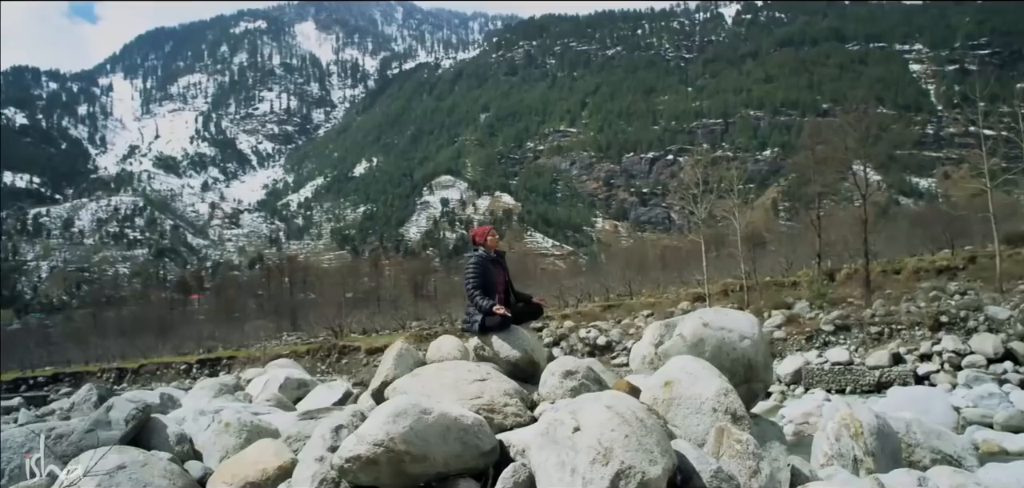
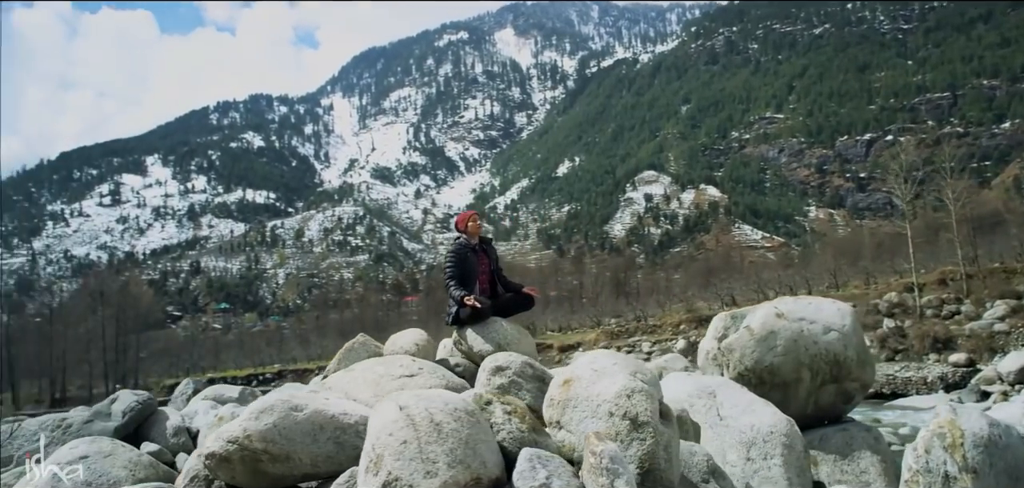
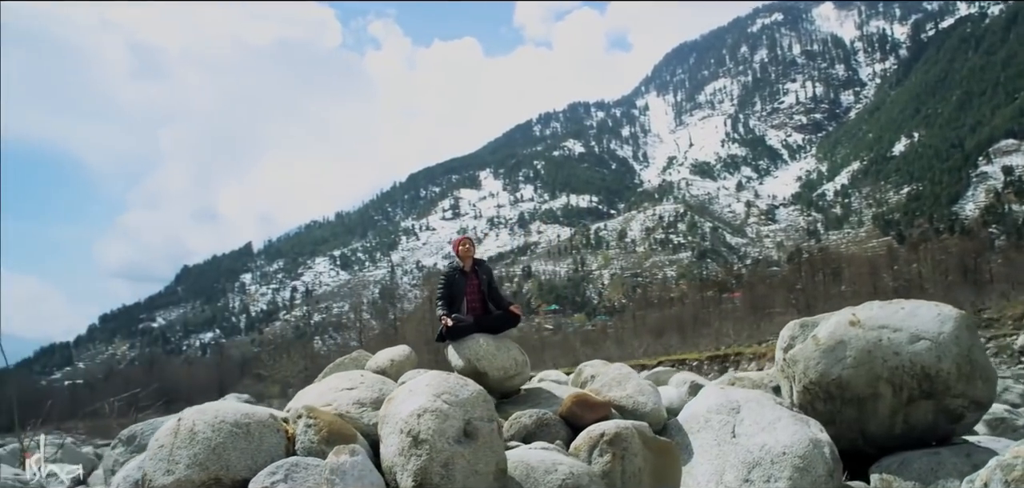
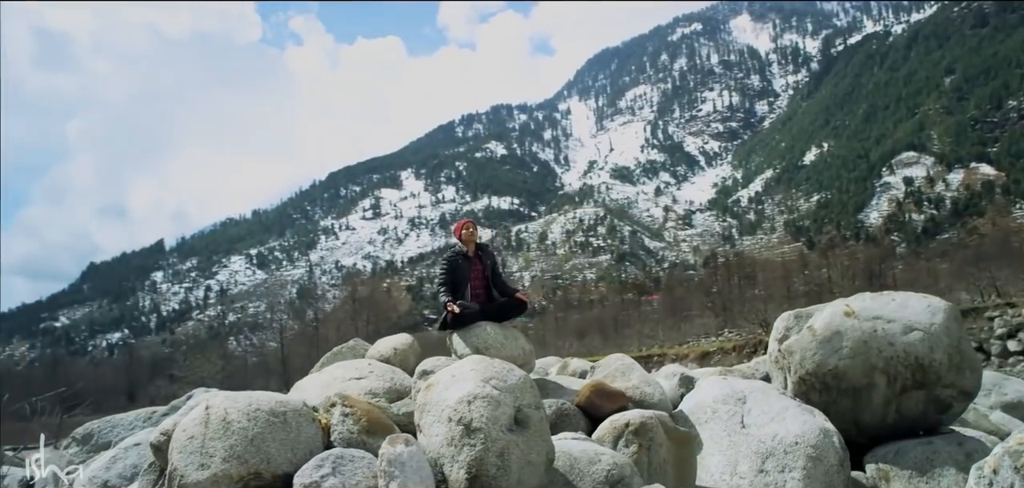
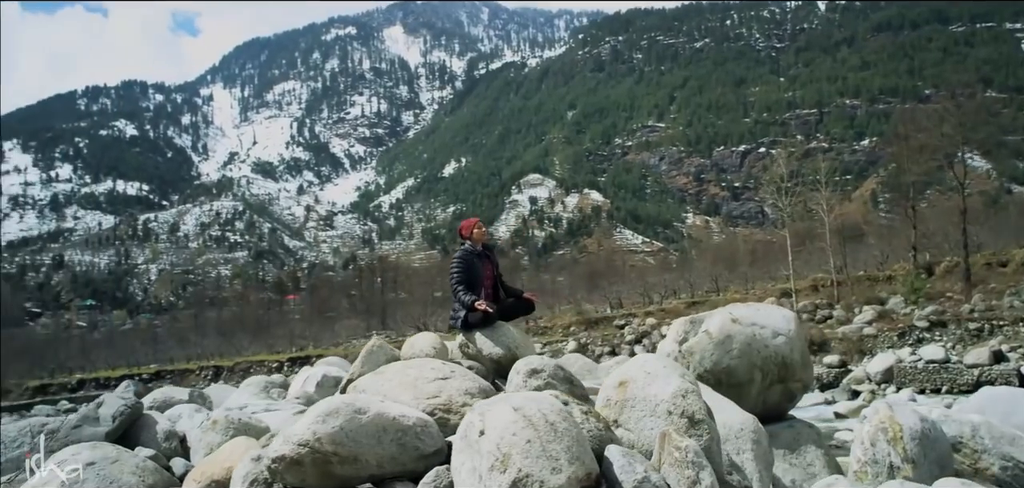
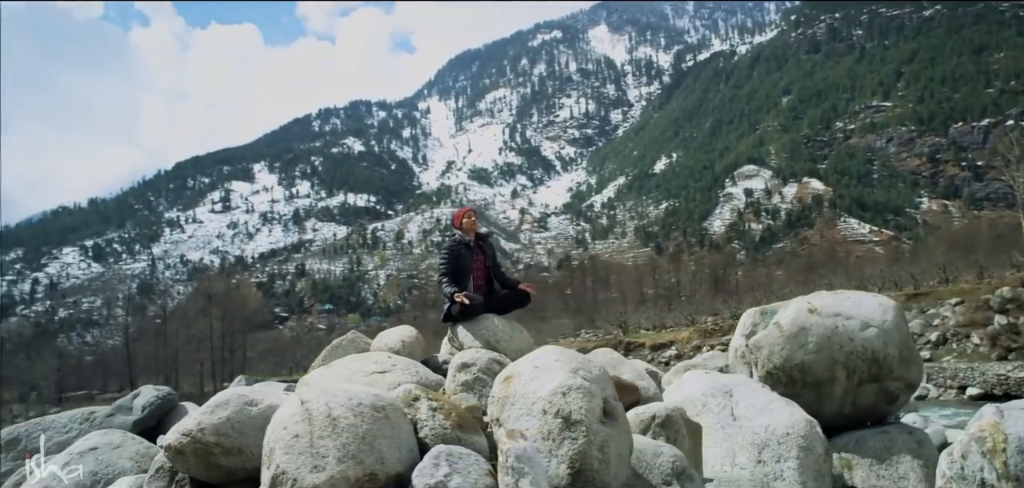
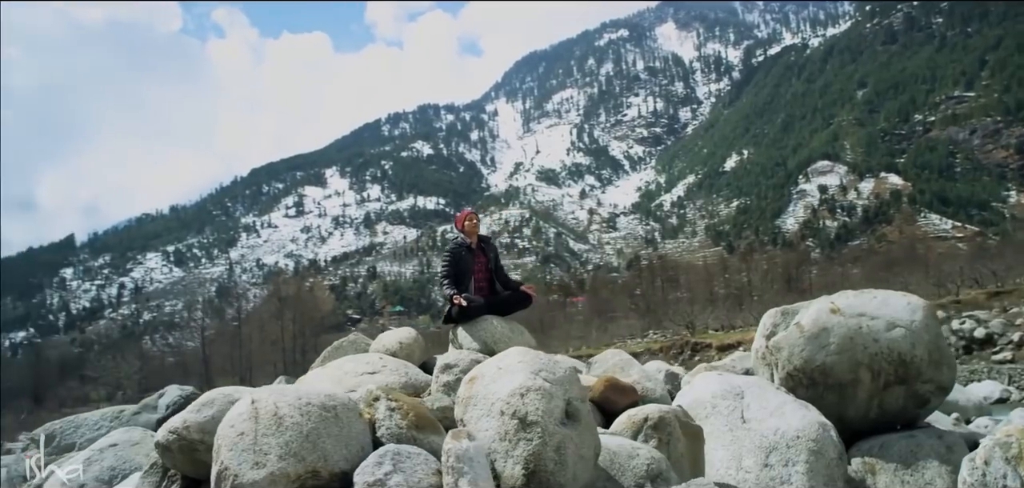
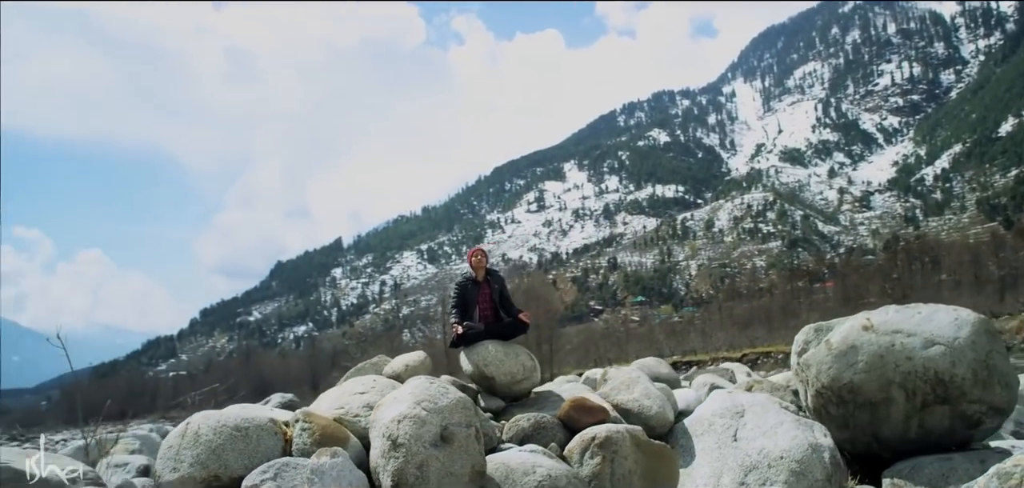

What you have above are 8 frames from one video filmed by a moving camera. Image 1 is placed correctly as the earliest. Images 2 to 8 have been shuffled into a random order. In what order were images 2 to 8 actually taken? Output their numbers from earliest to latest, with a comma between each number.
5, 2, 6, 7, 4, 3, 8
